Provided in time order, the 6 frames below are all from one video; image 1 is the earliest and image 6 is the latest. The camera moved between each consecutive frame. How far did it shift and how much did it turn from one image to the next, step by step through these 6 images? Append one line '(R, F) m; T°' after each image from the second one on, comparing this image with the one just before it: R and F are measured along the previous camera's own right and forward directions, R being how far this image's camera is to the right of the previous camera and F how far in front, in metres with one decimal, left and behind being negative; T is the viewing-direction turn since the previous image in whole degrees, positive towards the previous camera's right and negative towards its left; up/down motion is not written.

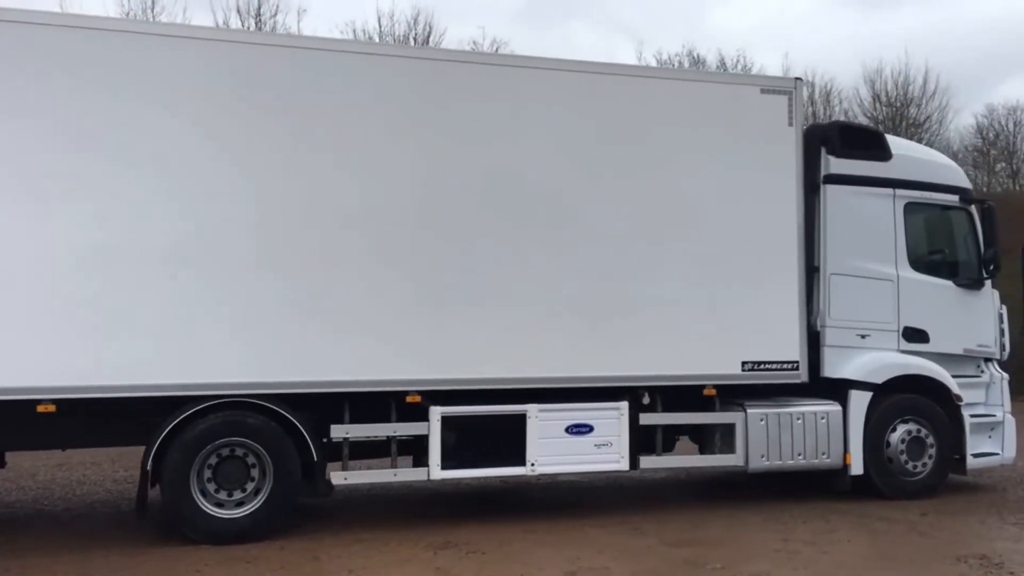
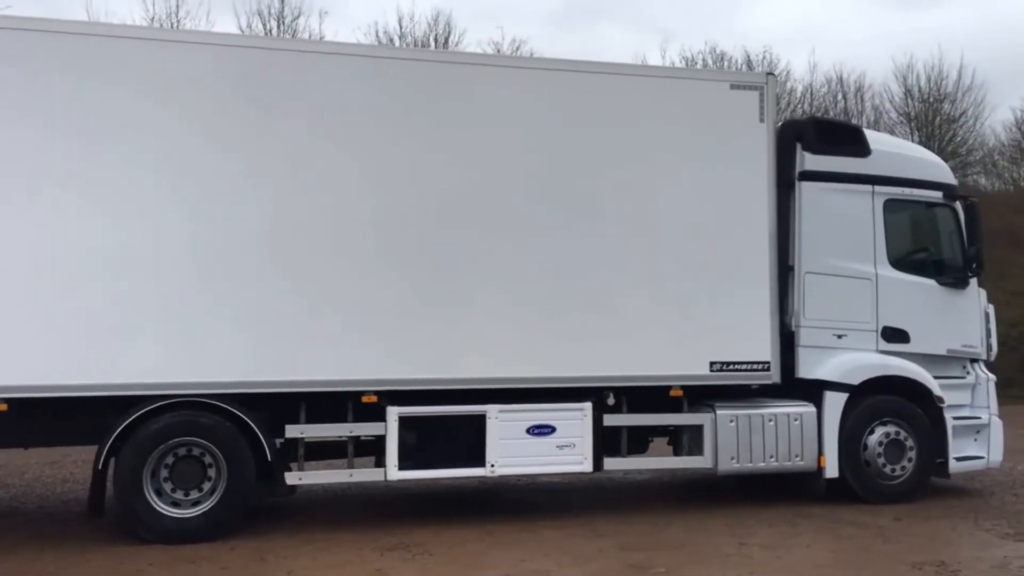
(+0.6, +0.1) m; -2°
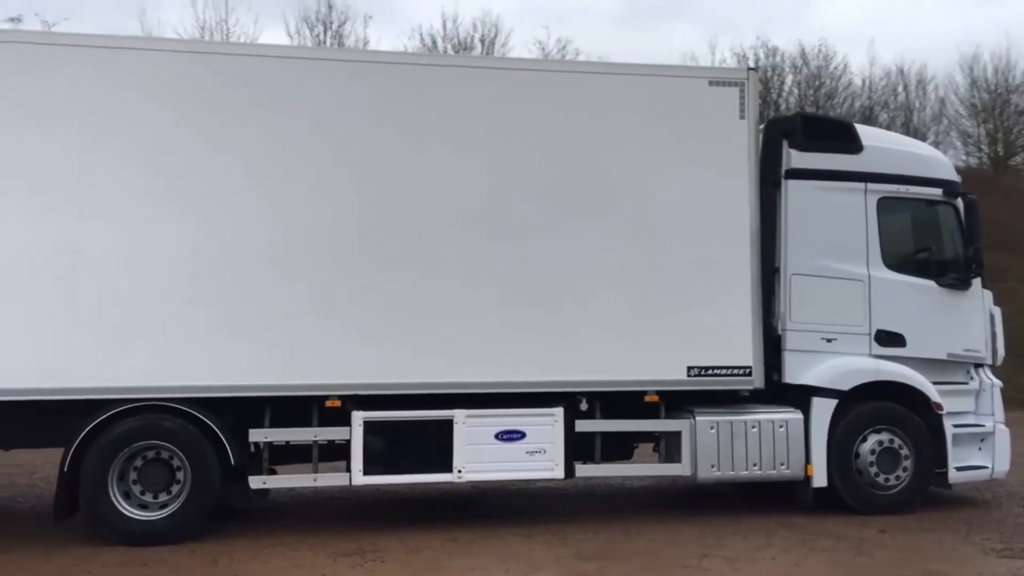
(+0.8, +0.1) m; -4°
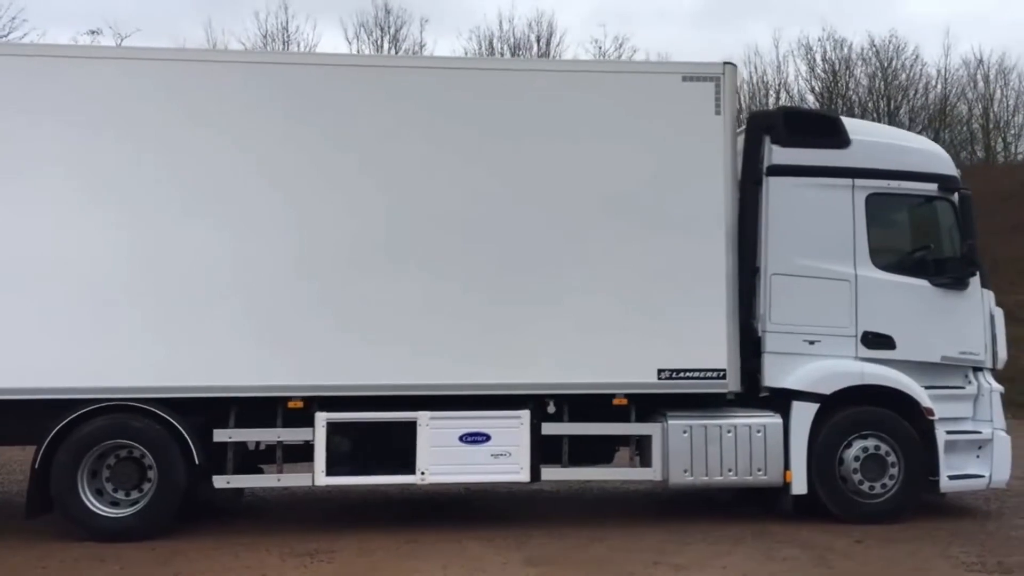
(+0.9, +0.1) m; -5°
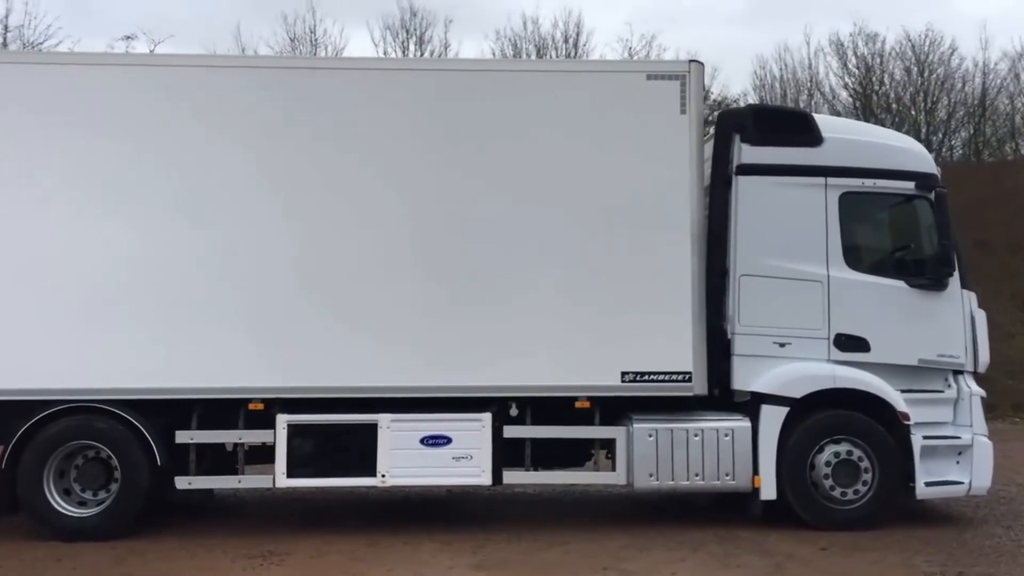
(+0.6, +0.1) m; -3°
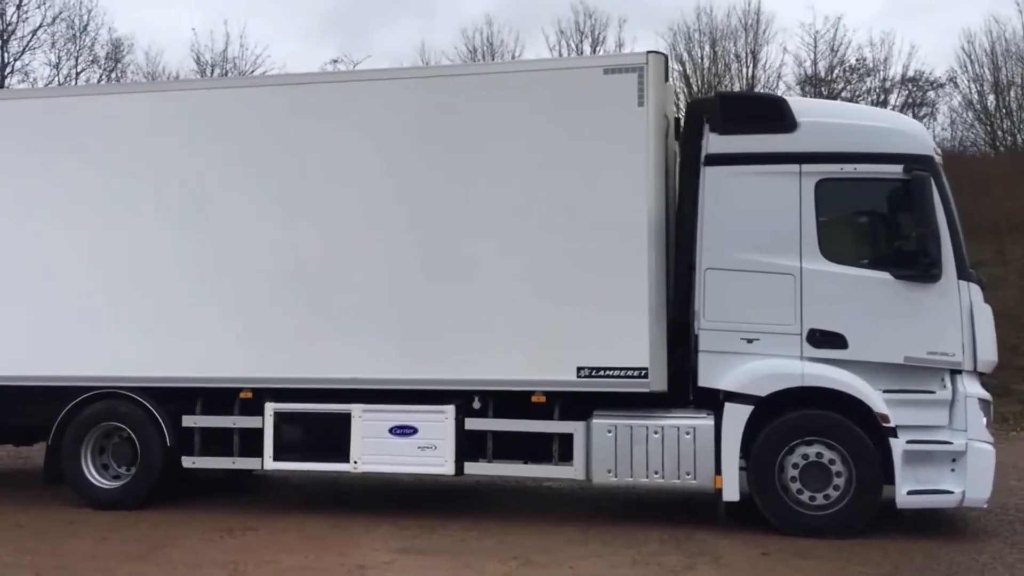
(+2.1, +0.1) m; -15°
